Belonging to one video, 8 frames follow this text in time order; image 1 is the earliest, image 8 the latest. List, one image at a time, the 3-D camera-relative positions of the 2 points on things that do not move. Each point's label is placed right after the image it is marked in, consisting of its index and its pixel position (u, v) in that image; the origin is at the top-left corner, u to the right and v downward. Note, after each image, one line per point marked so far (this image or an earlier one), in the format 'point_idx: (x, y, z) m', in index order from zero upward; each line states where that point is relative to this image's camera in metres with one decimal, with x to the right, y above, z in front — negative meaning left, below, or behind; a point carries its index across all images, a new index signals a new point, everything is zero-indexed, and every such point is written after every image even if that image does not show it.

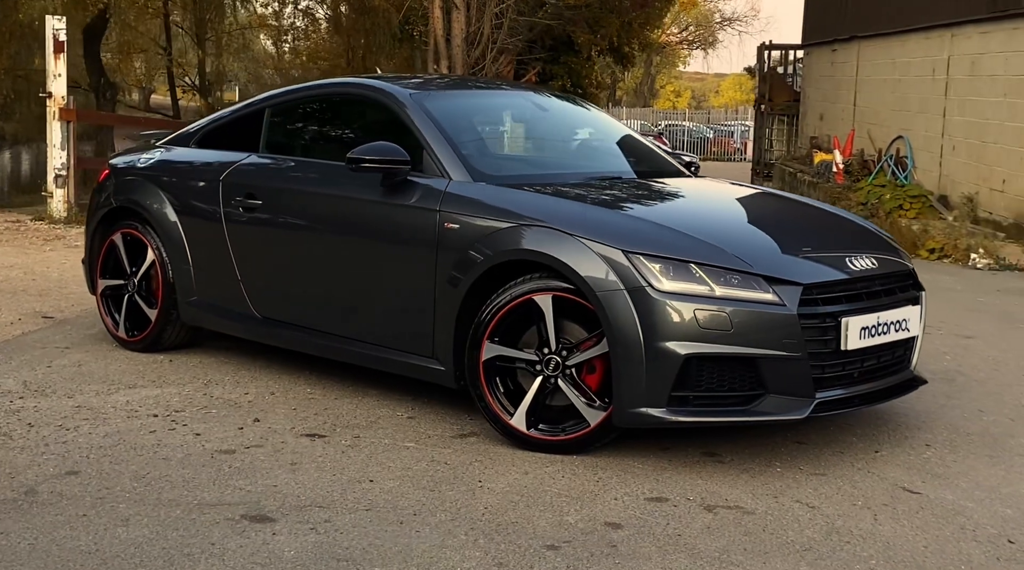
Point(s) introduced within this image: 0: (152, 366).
0: (-1.9, -0.4, +6.0) m
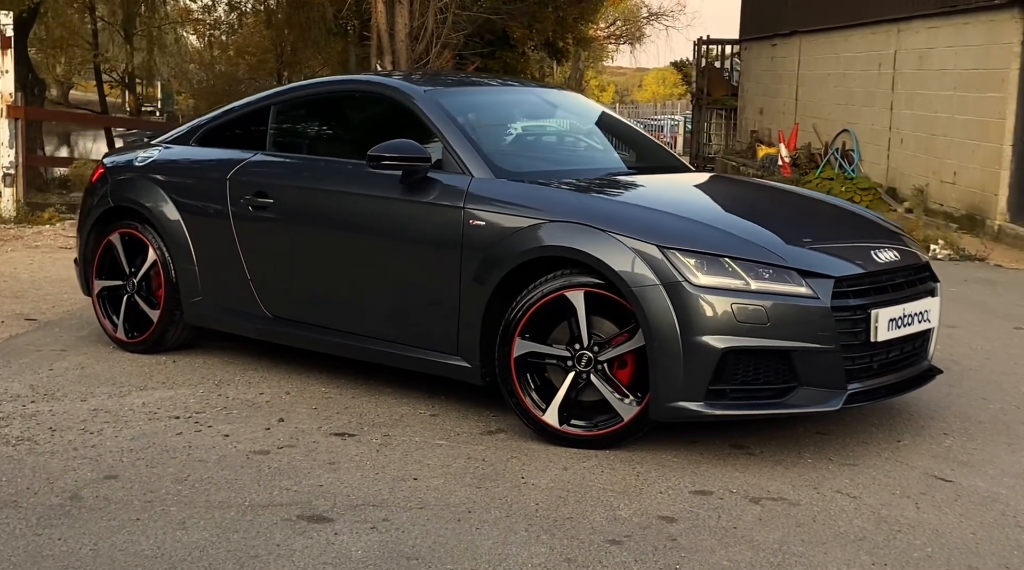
0: (-1.8, -0.4, +5.9) m
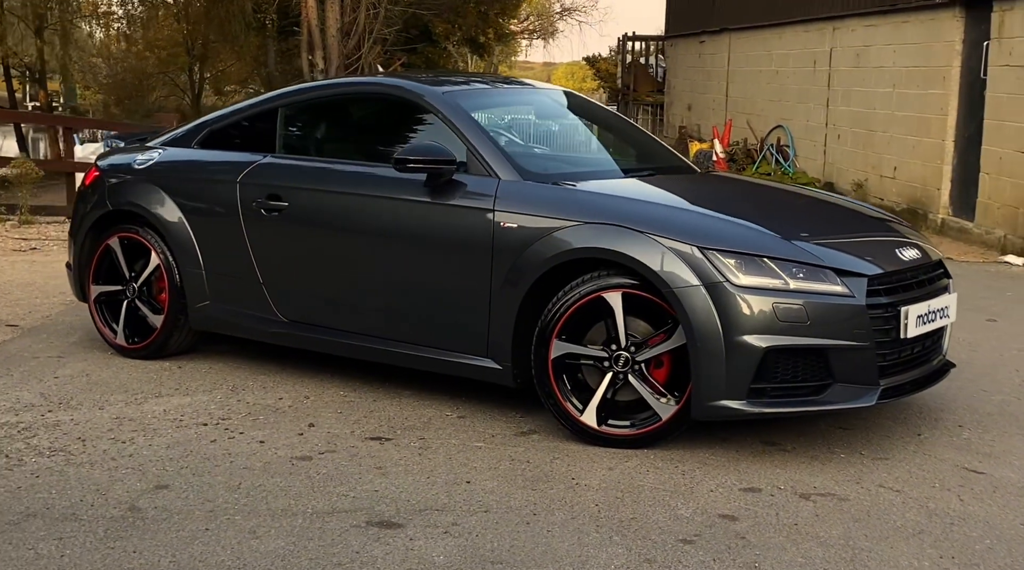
0: (-1.8, -0.5, +5.9) m
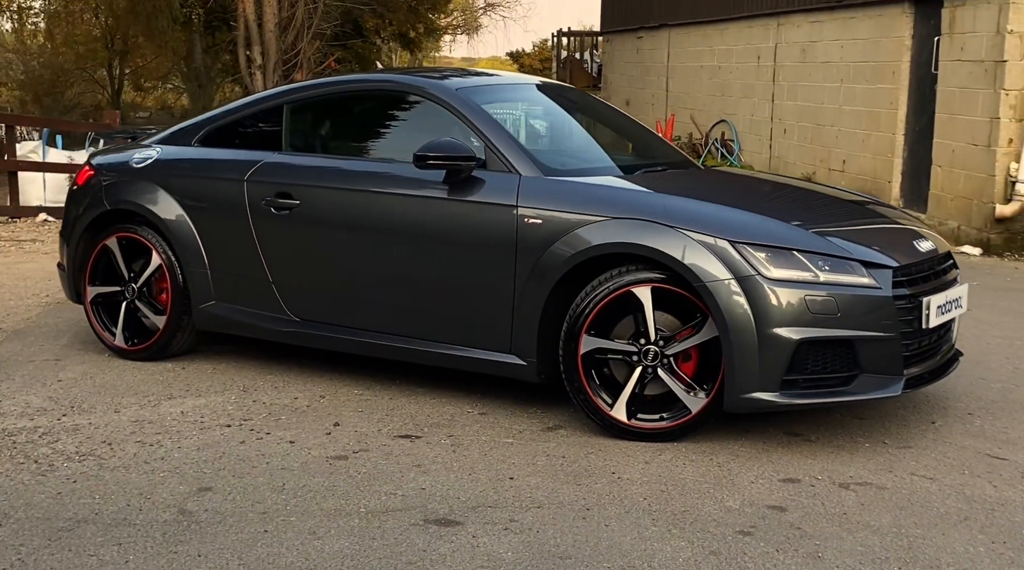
0: (-1.7, -0.5, +5.8) m
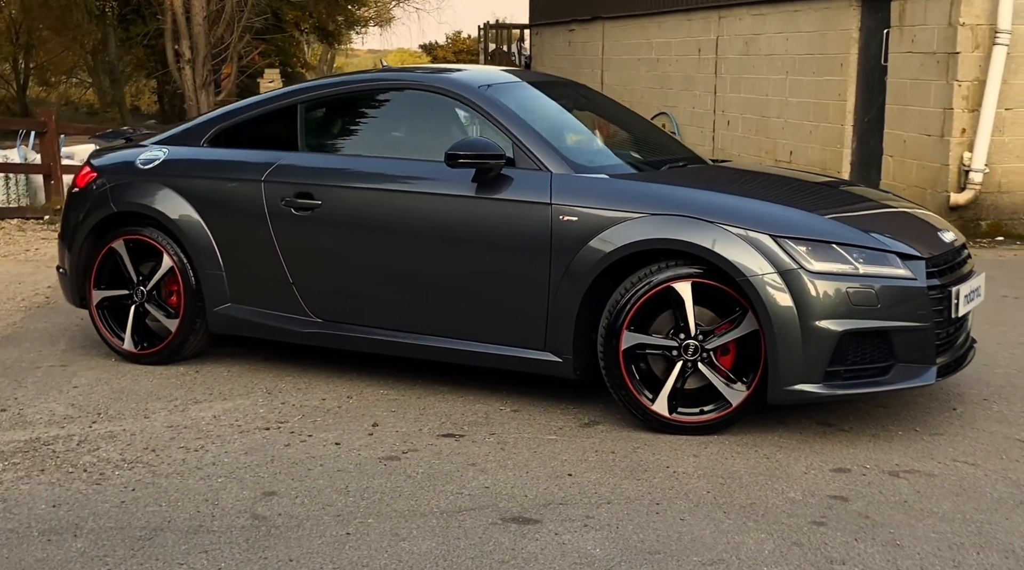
0: (-1.6, -0.5, +5.7) m
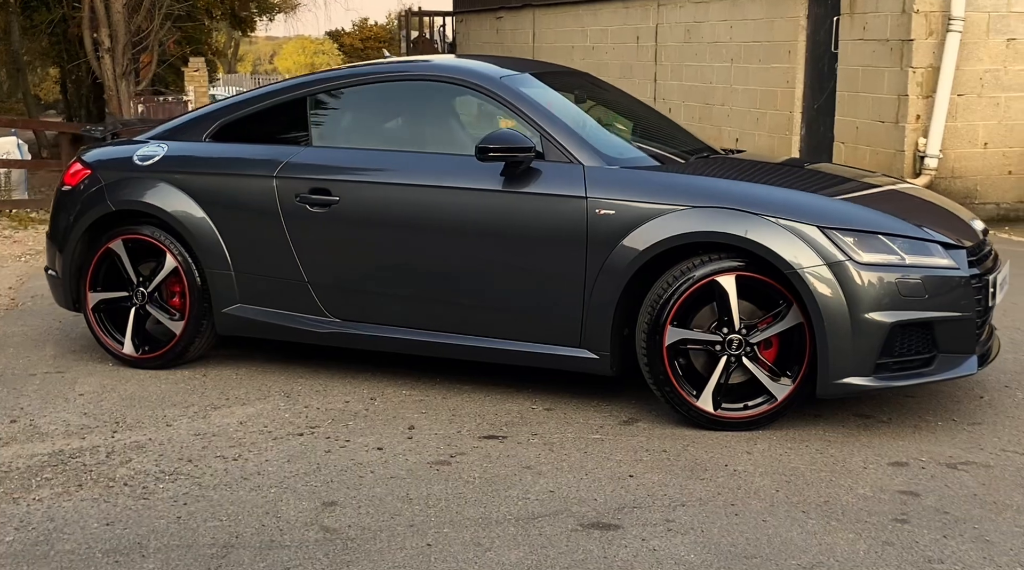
0: (-1.5, -0.5, +5.5) m
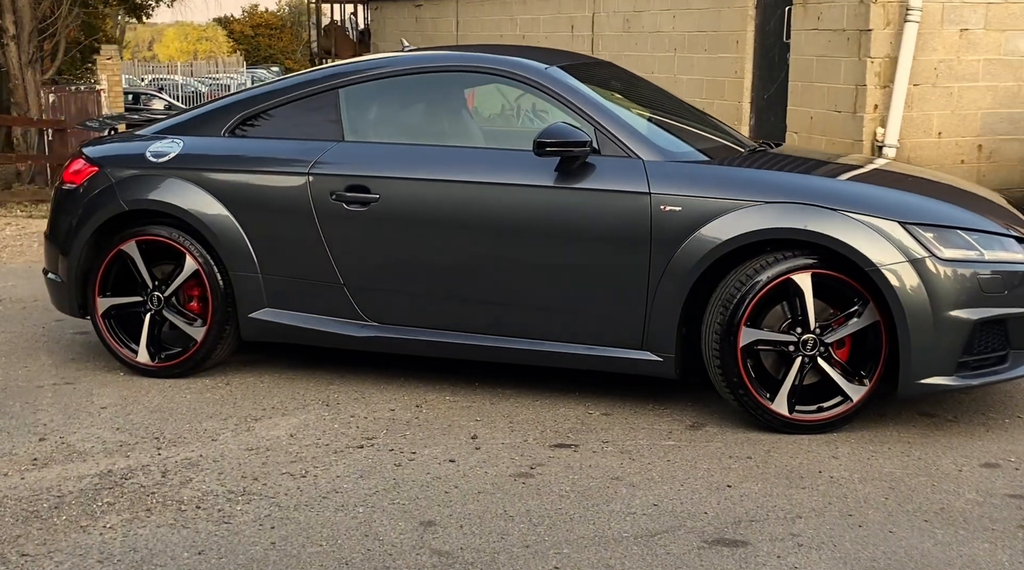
0: (-1.3, -0.5, +5.2) m
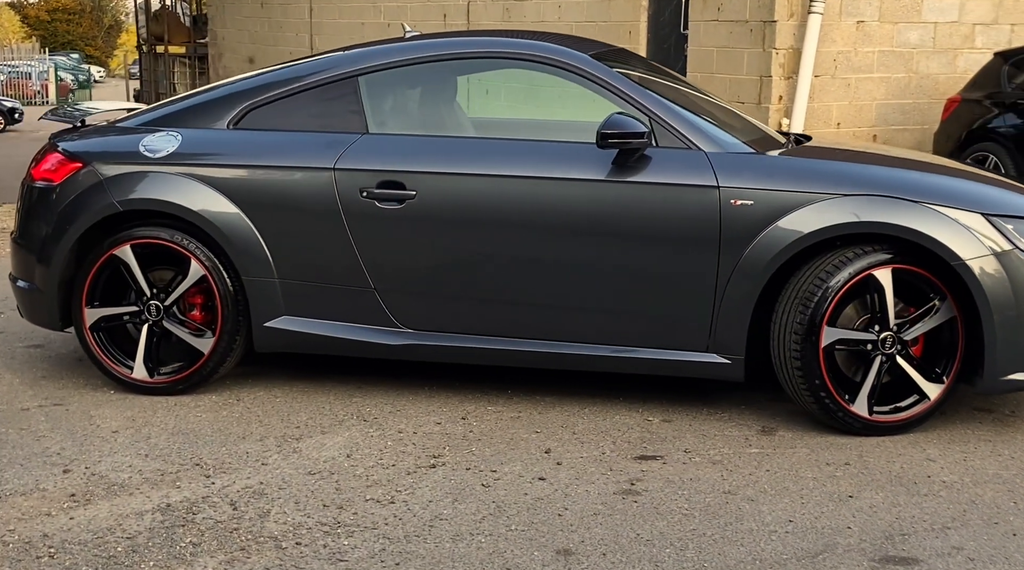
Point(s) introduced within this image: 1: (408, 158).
0: (-1.2, -0.5, +4.8) m
1: (-0.5, +0.5, +4.7) m
